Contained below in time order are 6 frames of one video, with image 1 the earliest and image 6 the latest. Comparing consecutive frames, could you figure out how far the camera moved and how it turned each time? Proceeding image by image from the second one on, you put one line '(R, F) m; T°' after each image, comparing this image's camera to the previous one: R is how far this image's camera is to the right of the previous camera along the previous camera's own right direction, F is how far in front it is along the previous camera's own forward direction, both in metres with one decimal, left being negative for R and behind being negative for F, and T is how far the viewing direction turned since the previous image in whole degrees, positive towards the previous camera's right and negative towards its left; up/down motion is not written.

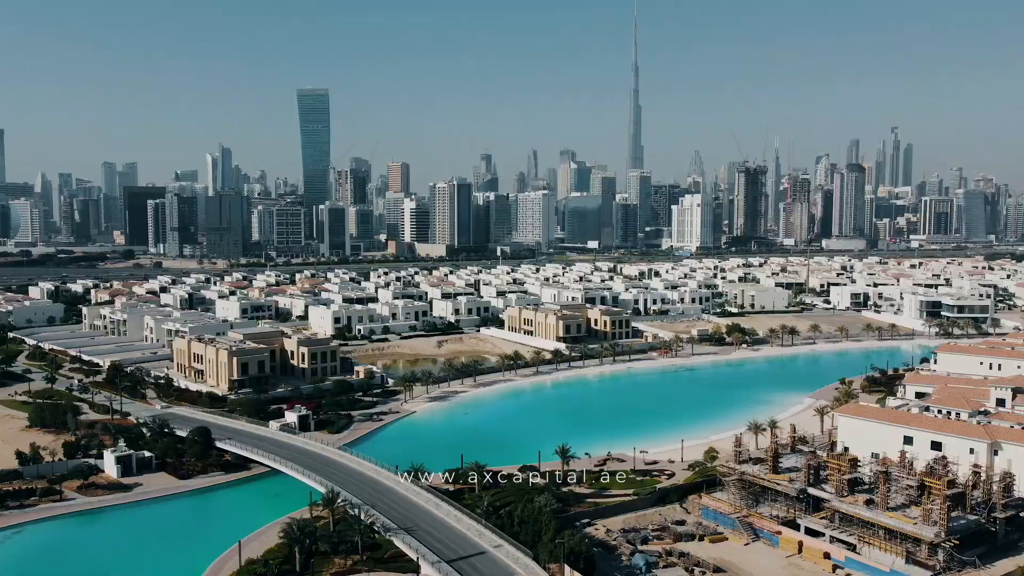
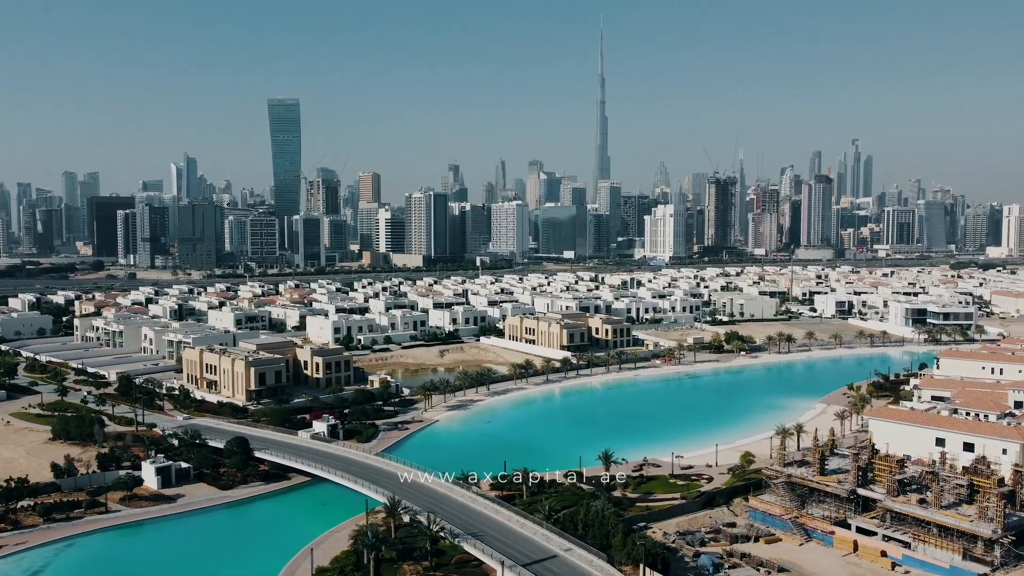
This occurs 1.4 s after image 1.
(-3.7, -0.4) m; +2°
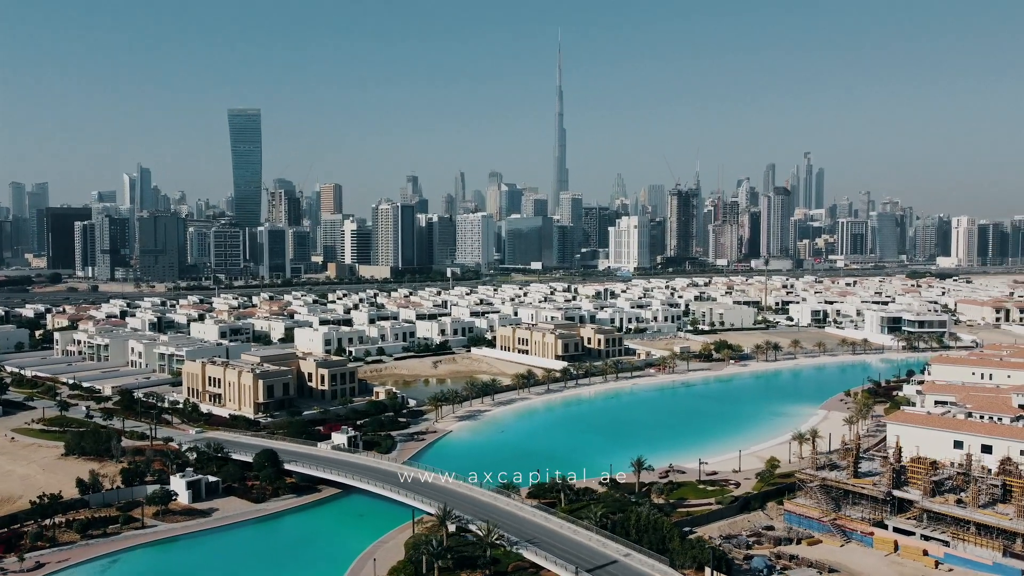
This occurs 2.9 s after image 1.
(-3.6, -0.3) m; +3°
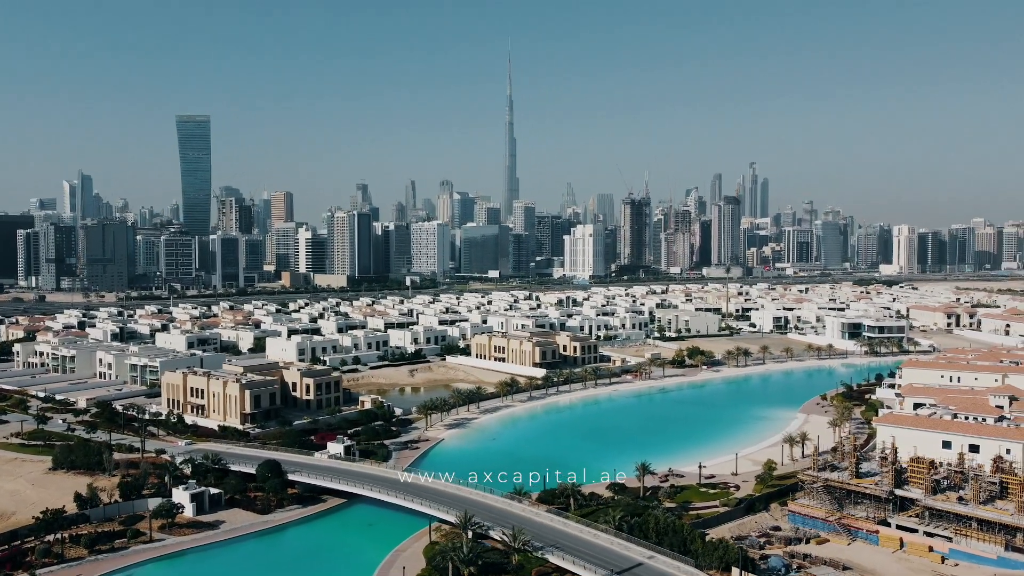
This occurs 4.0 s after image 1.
(-2.8, -0.2) m; +4°
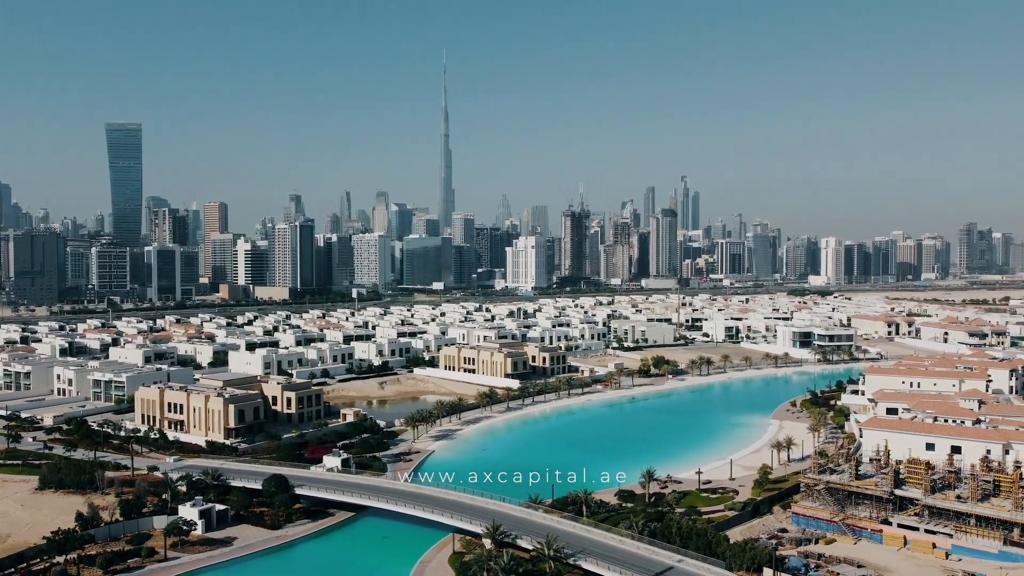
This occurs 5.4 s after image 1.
(-3.7, -0.3) m; +5°
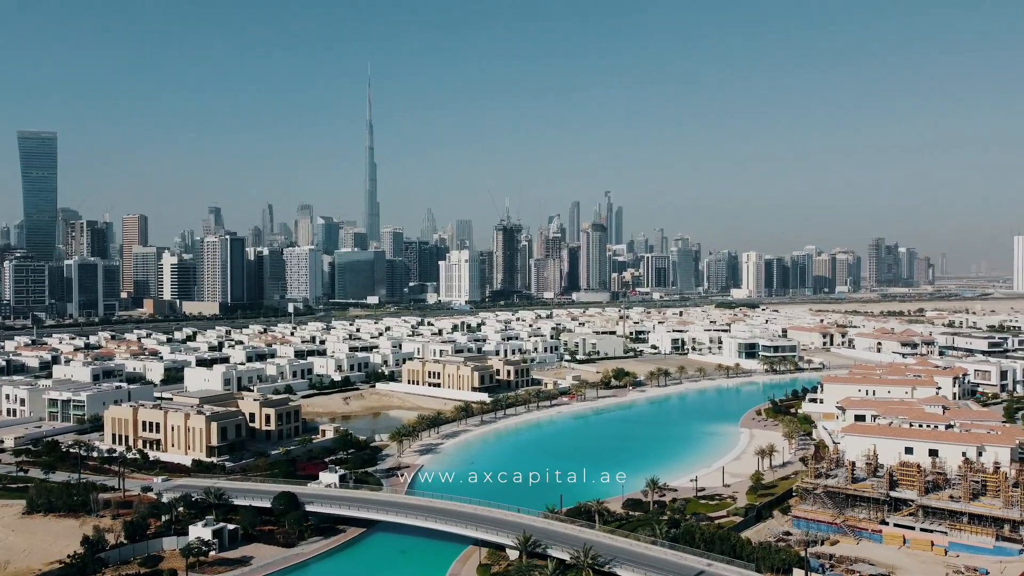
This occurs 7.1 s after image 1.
(-4.3, -0.4) m; +5°
